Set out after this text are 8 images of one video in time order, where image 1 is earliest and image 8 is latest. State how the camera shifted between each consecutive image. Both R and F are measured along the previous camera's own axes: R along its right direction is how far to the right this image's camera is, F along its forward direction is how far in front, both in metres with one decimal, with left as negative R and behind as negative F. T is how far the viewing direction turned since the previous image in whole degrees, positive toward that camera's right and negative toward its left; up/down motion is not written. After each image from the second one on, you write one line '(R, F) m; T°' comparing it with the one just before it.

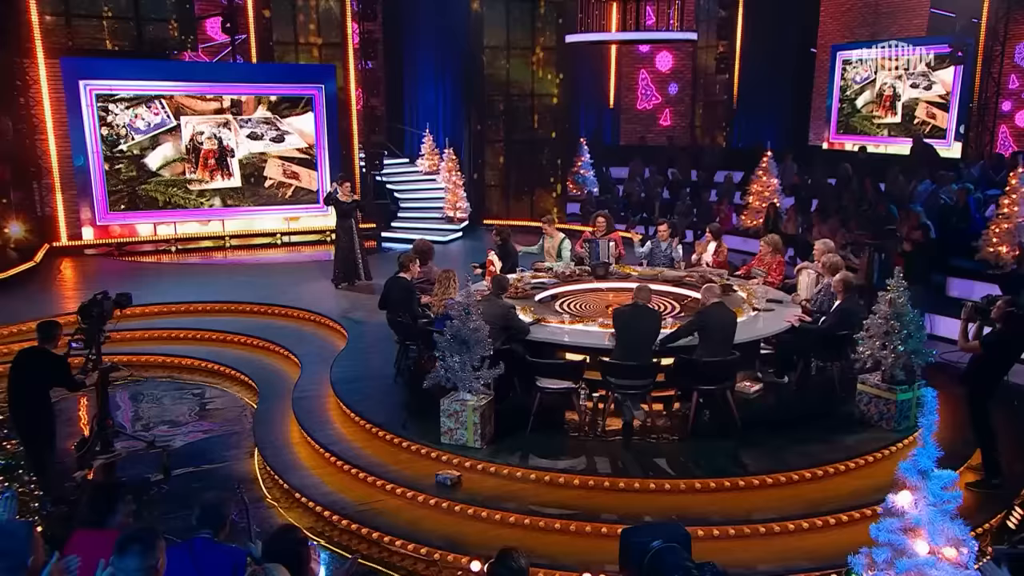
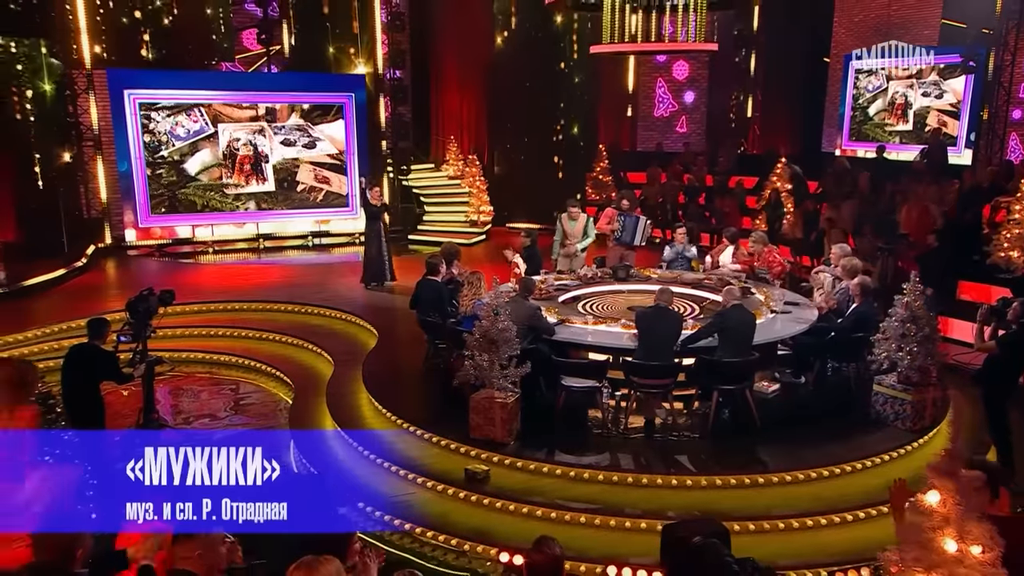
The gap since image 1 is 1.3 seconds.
(-0.1, -0.2) m; 0°
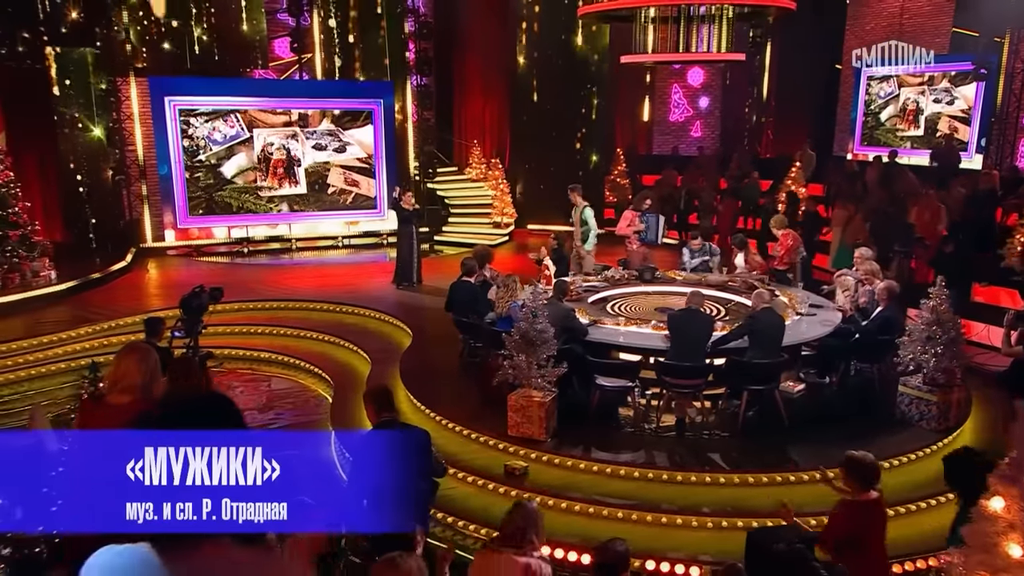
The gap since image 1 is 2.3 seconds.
(-0.3, -0.2) m; +1°
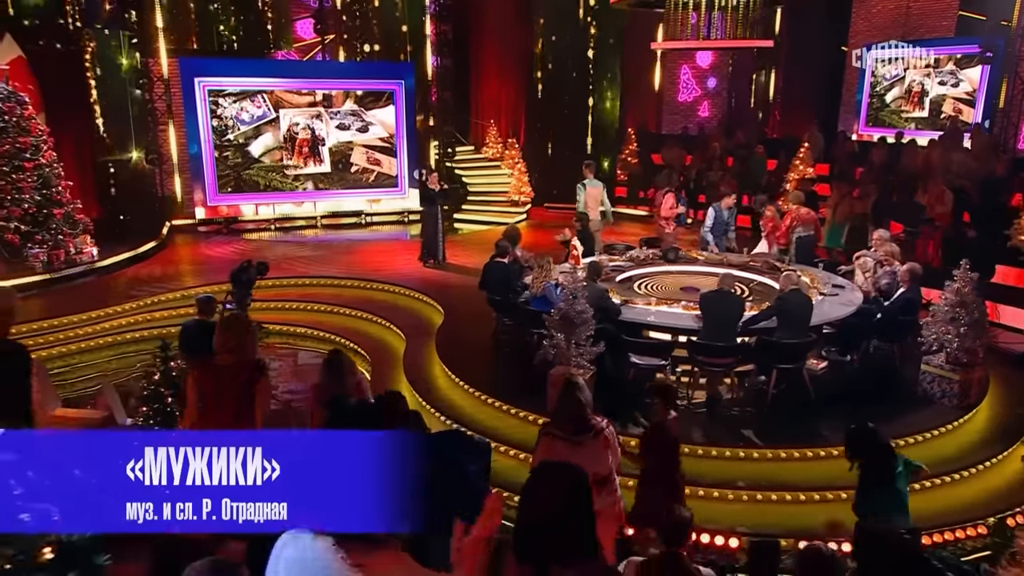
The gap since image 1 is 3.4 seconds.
(-0.4, -0.2) m; +2°
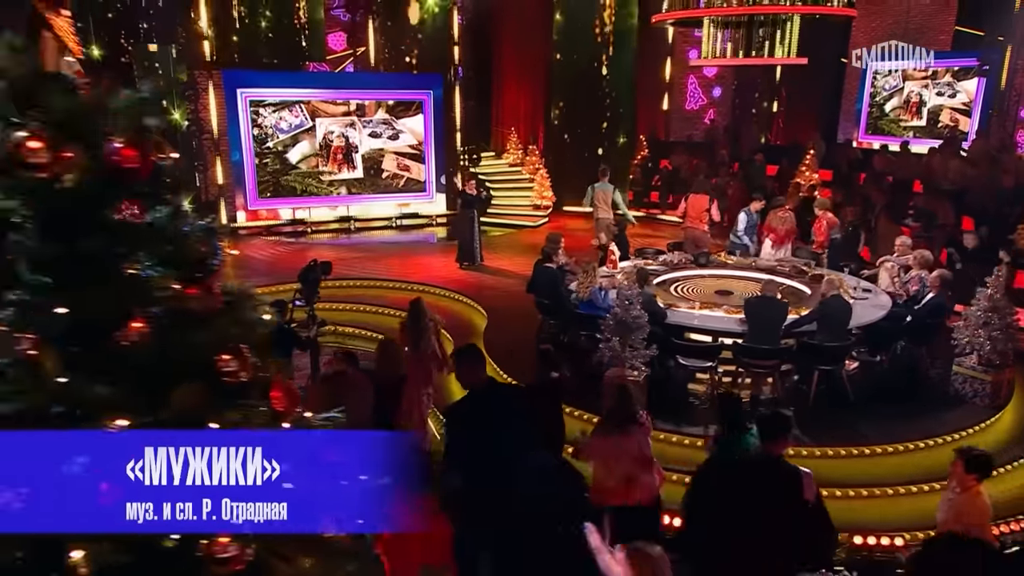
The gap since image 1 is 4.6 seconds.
(-0.8, -0.2) m; +3°
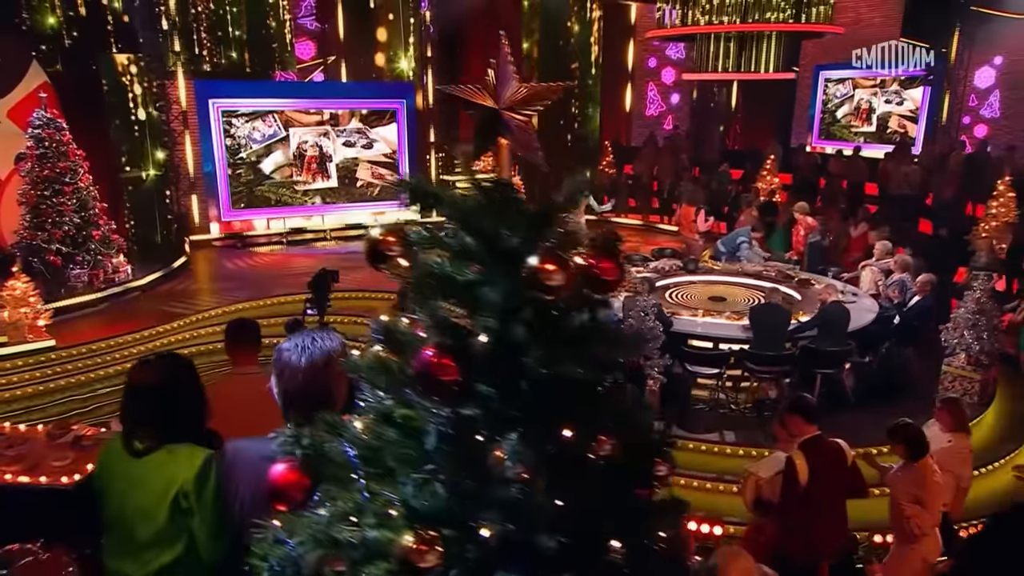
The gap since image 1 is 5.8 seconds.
(-0.9, 0.0) m; +6°
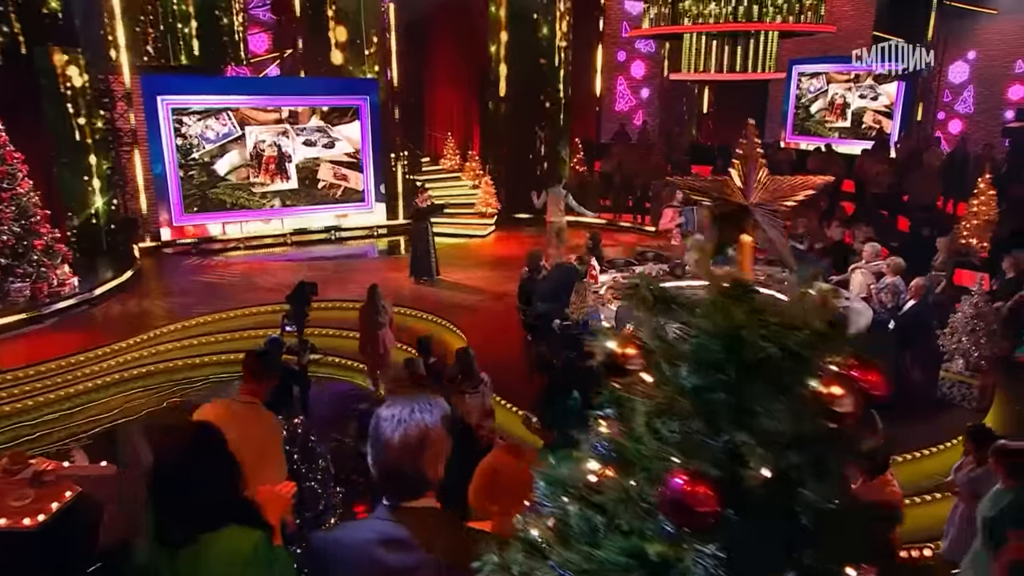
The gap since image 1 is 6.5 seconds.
(-0.4, +0.5) m; +4°
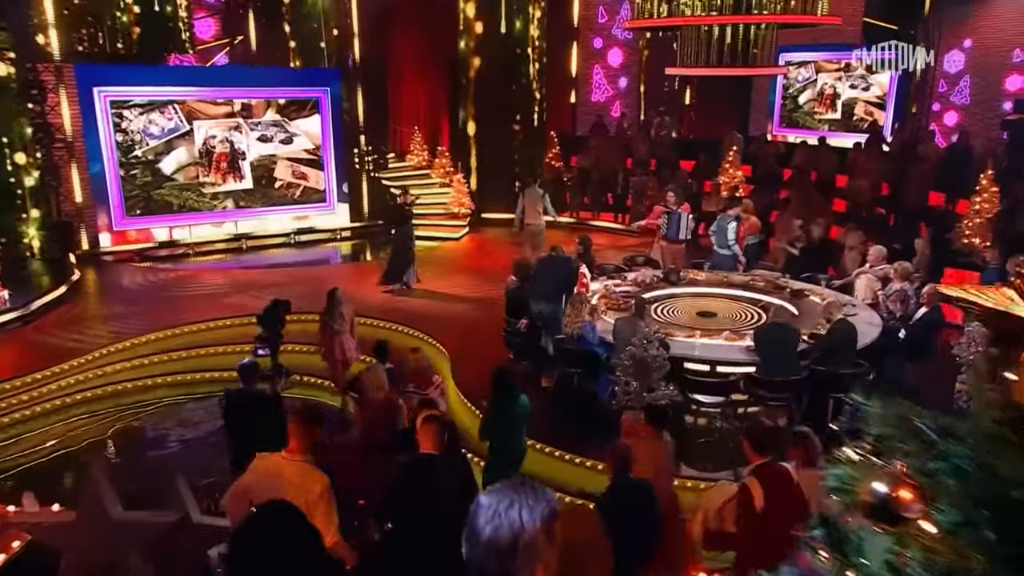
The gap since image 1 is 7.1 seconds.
(-0.2, +0.7) m; +3°
